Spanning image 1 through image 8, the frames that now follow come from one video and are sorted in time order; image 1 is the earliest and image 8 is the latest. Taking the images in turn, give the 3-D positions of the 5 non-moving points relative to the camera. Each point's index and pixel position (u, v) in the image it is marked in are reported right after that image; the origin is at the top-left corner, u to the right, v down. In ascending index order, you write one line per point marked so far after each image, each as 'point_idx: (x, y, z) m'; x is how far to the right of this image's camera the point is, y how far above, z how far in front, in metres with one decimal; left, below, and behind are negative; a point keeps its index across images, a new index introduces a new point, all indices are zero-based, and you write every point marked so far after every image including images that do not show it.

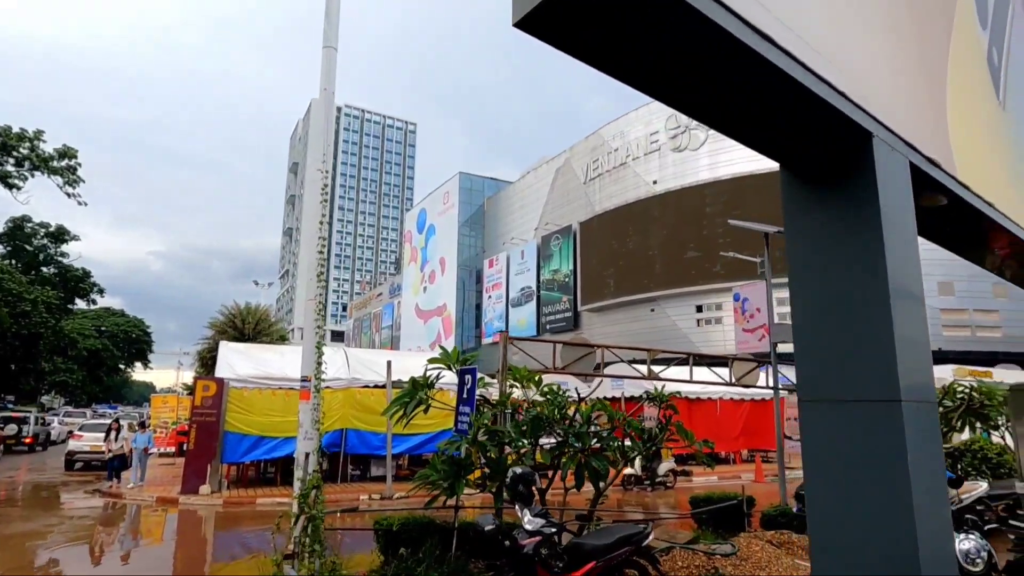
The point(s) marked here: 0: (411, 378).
0: (-1.2, -1.1, +7.3) m
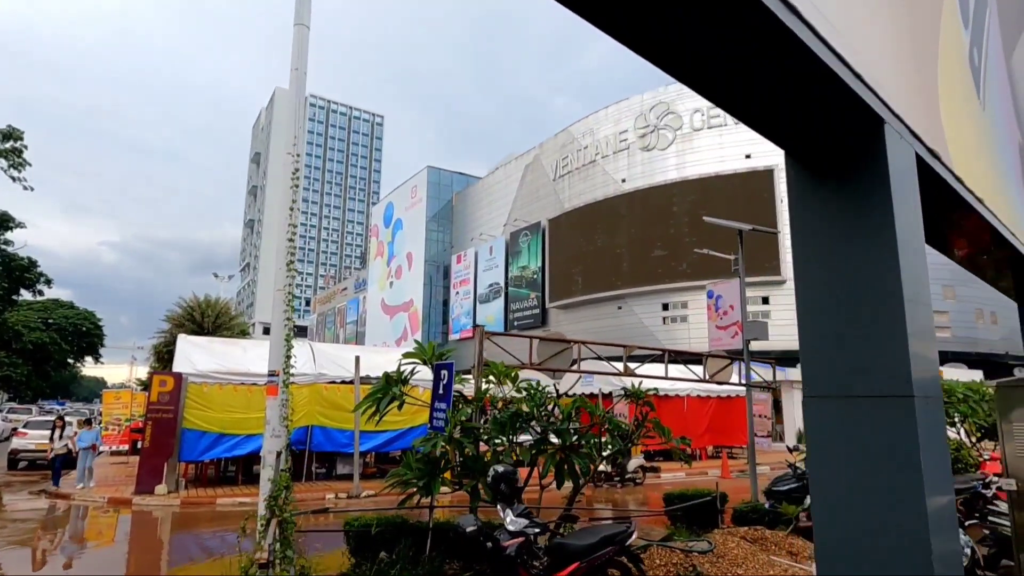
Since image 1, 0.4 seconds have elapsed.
0: (-1.5, -1.0, +7.1) m
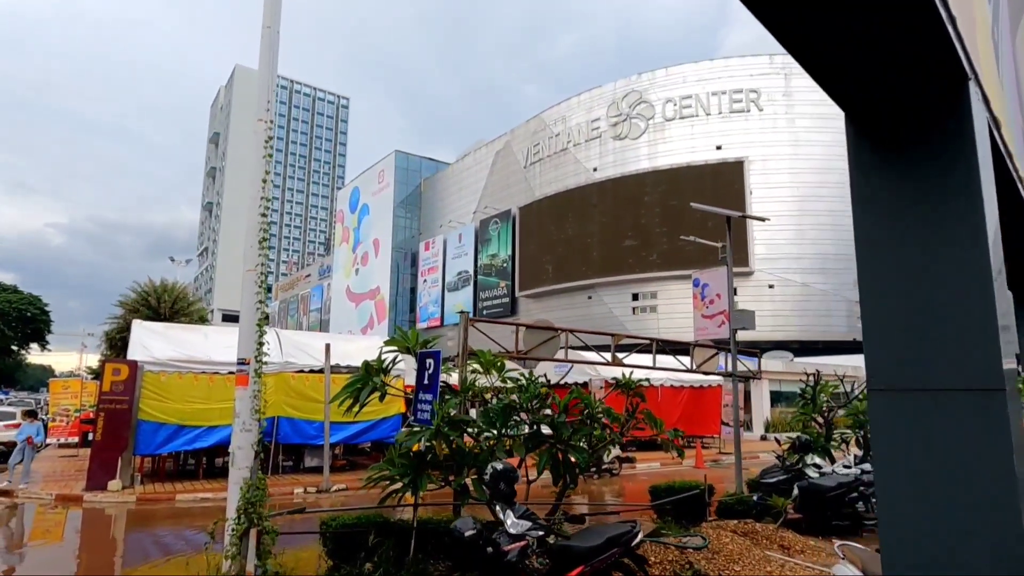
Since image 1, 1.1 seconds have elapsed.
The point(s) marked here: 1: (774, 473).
0: (-1.6, -0.8, +6.6) m
1: (+3.8, -2.6, +8.4) m
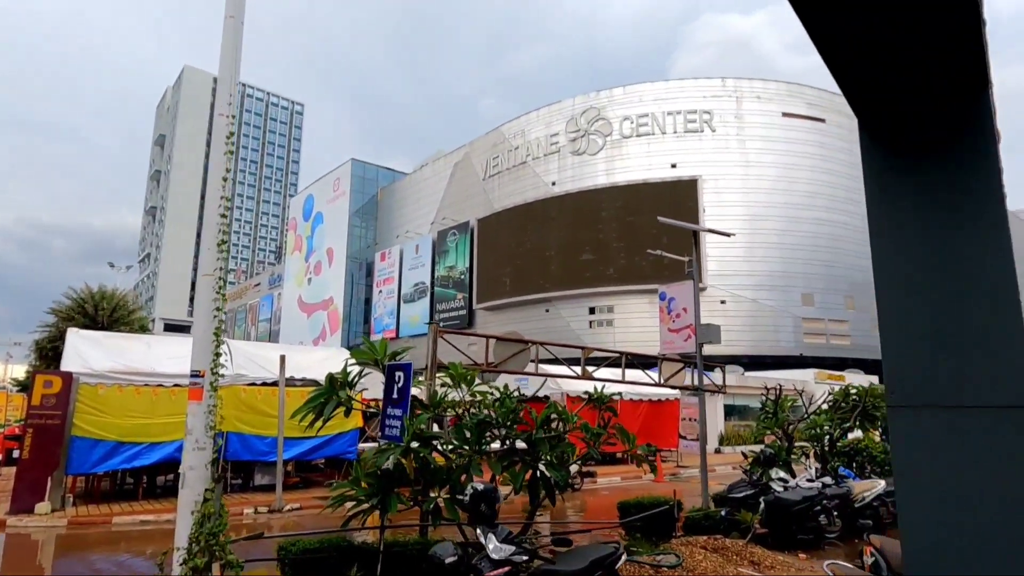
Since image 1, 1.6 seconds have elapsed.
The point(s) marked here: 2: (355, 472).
0: (-1.9, -0.9, +6.2) m
1: (+3.3, -2.9, +8.4) m
2: (-1.4, -1.7, +5.6) m
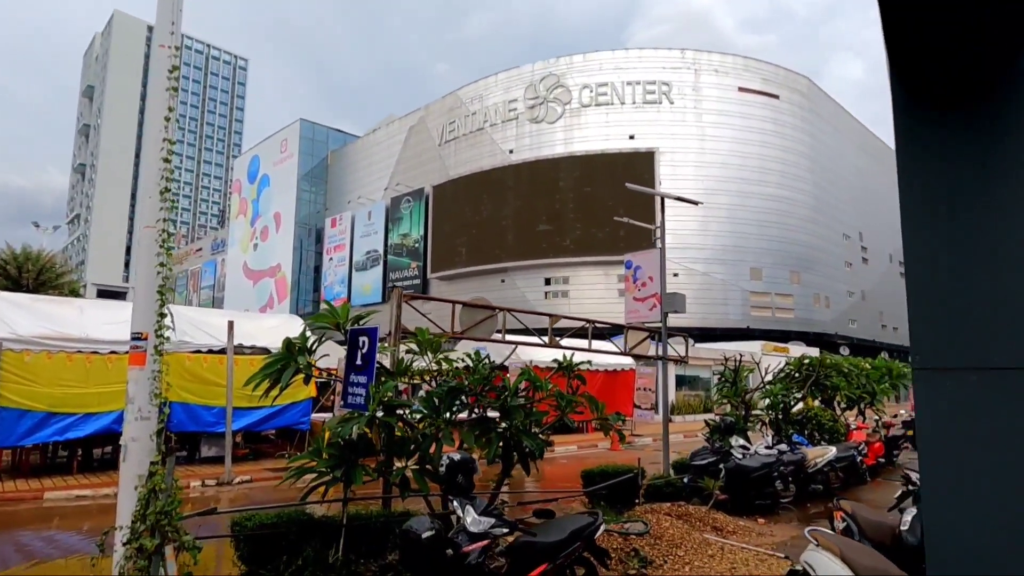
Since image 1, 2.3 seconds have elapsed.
0: (-2.2, -0.5, +5.8) m
1: (+2.8, -2.4, +8.5) m
2: (-1.7, -1.4, +5.2) m
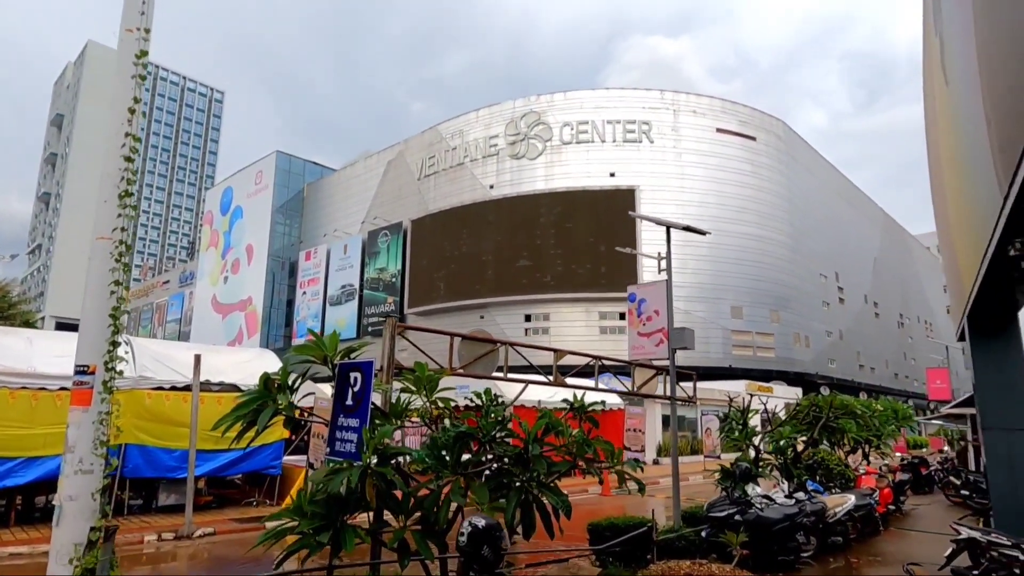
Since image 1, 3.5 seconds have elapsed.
0: (-2.1, -0.7, +5.0) m
1: (+2.8, -2.9, +7.8) m
2: (-1.6, -1.5, +4.4) m
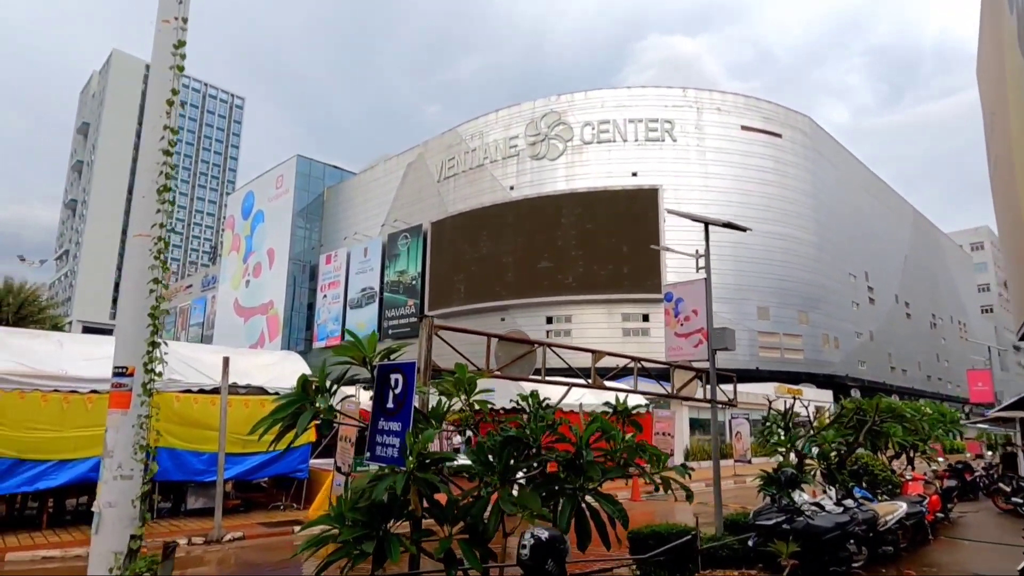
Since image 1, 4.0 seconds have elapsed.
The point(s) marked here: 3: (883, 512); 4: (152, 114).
0: (-1.7, -0.7, +4.8) m
1: (+3.2, -2.8, +7.5) m
2: (-1.2, -1.5, +4.2) m
3: (+5.1, -3.1, +8.2) m
4: (-2.5, +1.2, +4.2) m
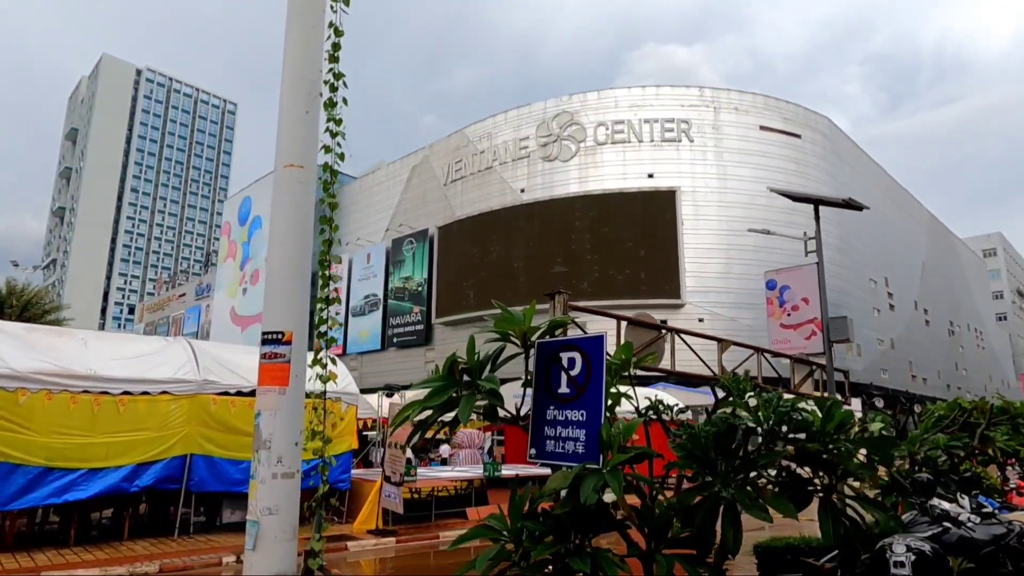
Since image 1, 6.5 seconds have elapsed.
0: (-0.4, -0.5, +4.0) m
1: (+4.5, -2.6, +6.7) m
2: (+0.2, -1.3, +3.3) m
3: (+6.3, -2.9, +7.4) m
4: (-1.2, +1.5, +3.4) m
